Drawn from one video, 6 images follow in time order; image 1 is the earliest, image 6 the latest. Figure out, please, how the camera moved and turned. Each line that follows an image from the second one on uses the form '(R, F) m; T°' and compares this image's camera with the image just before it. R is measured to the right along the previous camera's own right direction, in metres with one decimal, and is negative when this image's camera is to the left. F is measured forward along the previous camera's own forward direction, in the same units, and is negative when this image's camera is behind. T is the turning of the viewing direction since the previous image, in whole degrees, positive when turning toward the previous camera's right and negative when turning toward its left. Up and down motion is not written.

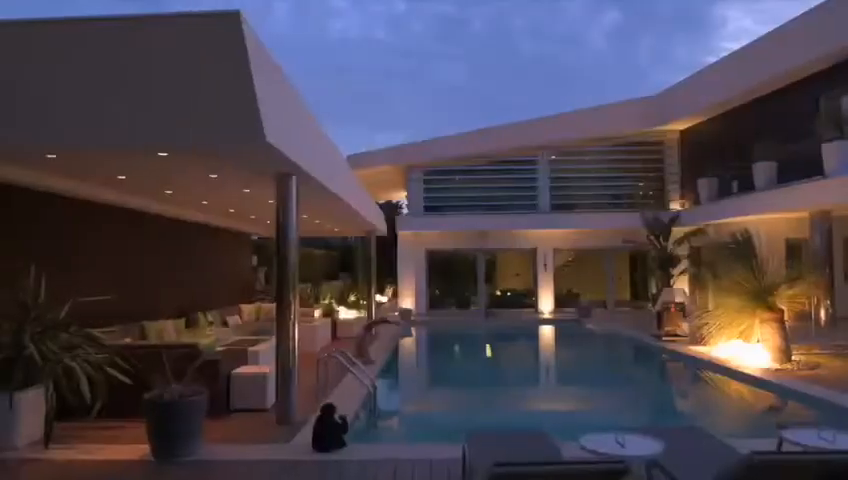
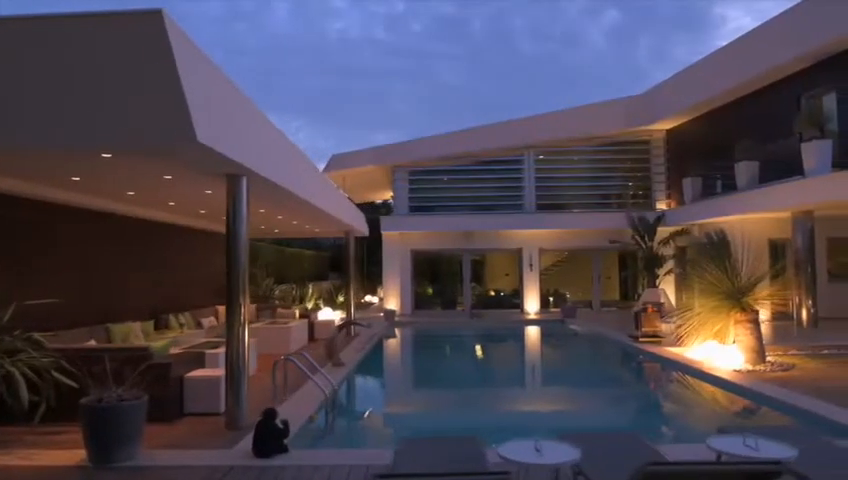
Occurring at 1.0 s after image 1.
(+0.5, +0.1) m; 0°
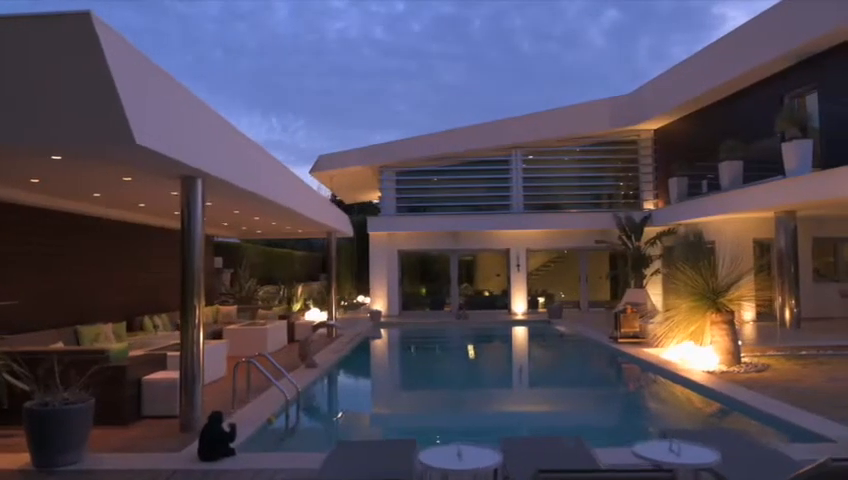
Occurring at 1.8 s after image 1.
(+0.4, 0.0) m; 0°
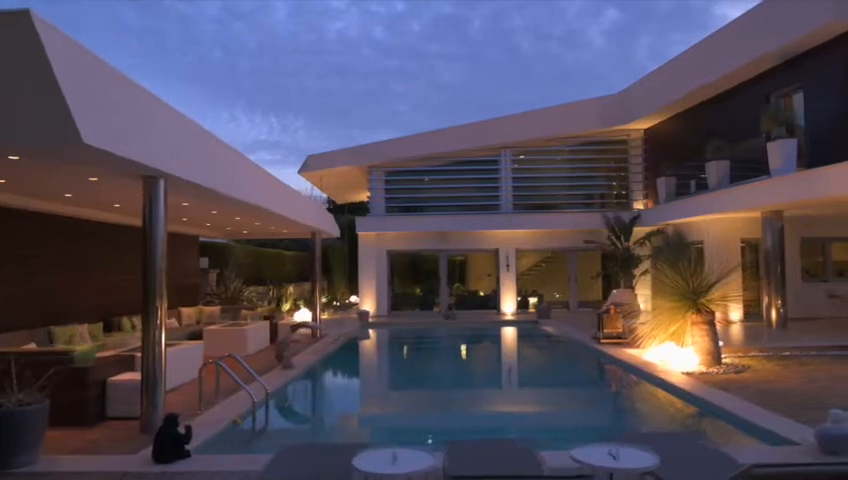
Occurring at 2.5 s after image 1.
(+0.4, +0.1) m; 0°
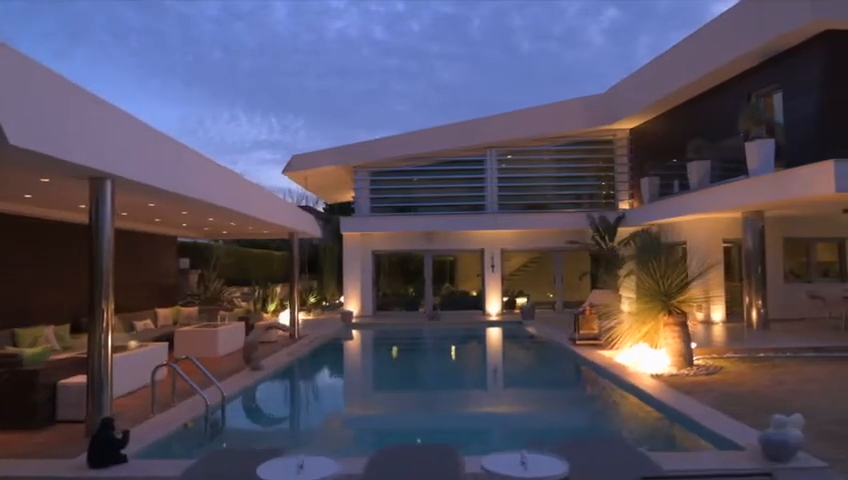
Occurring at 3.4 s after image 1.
(+0.5, +0.1) m; 0°
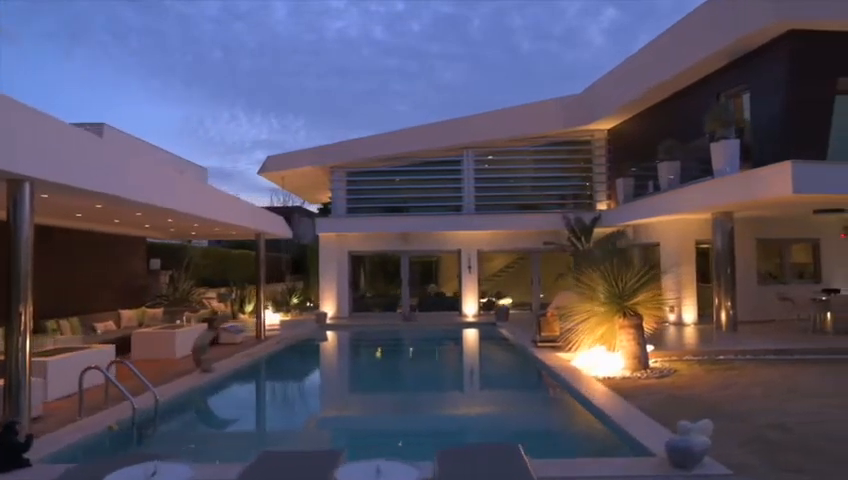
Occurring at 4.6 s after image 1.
(+0.8, +0.1) m; 0°
